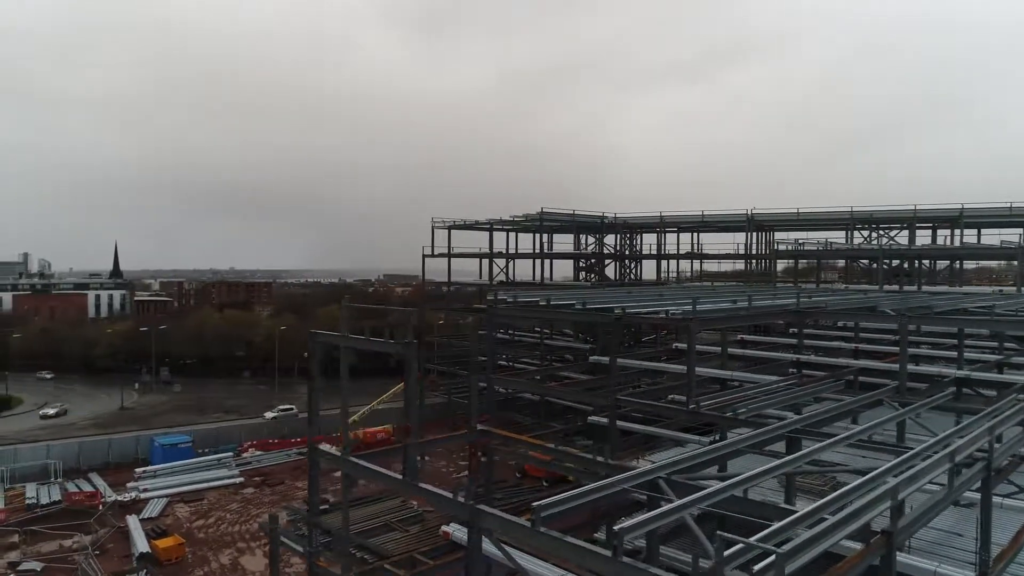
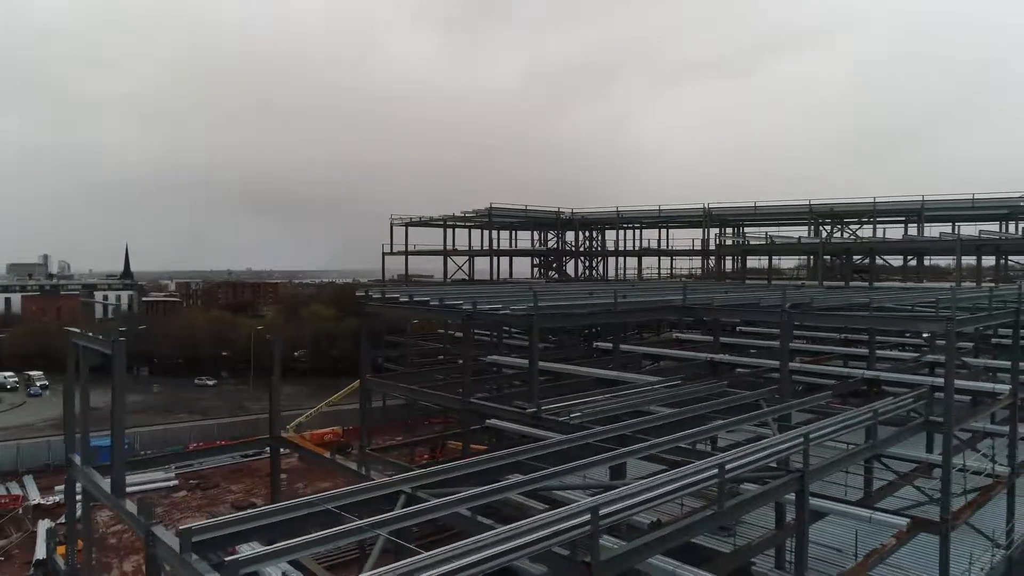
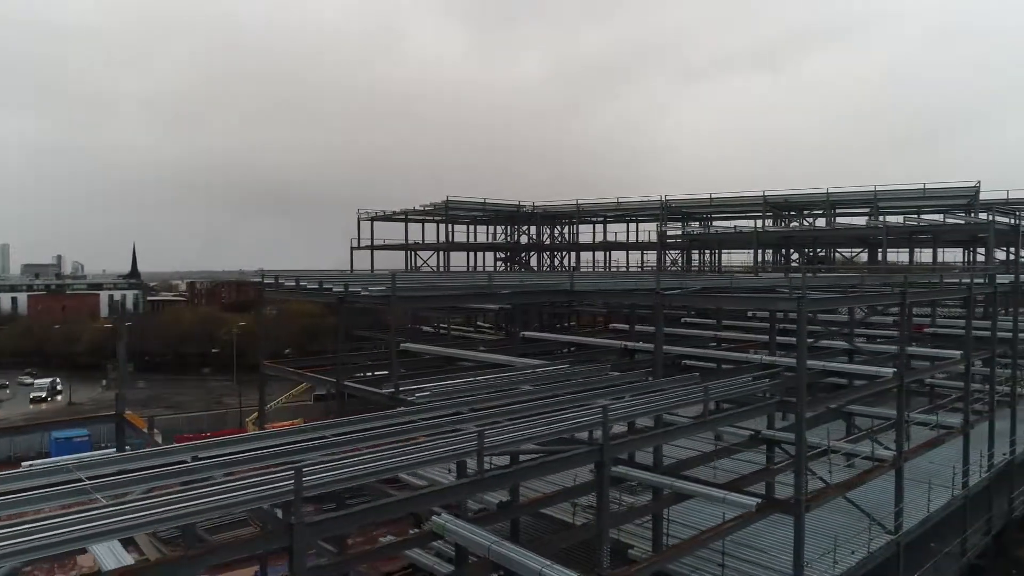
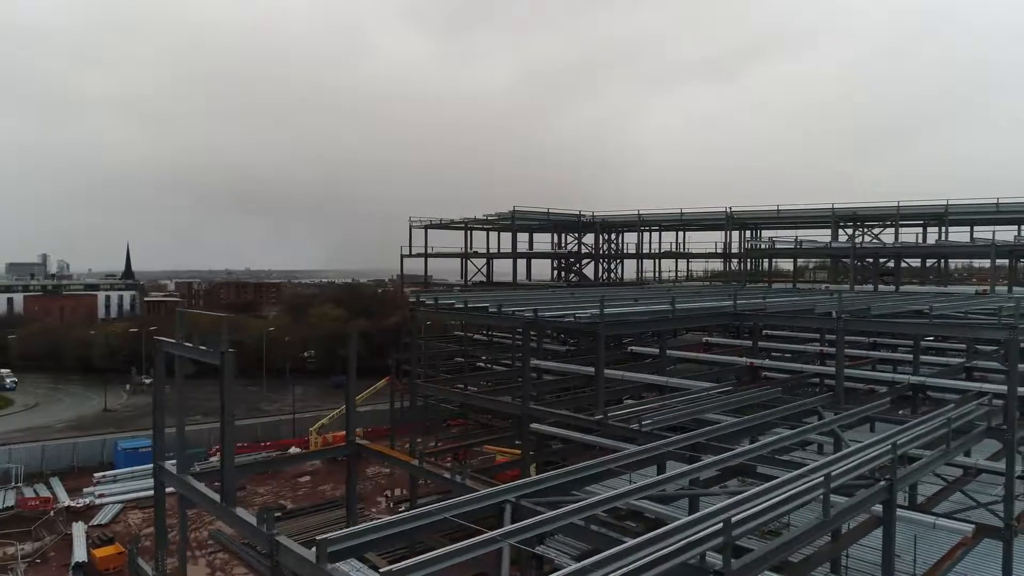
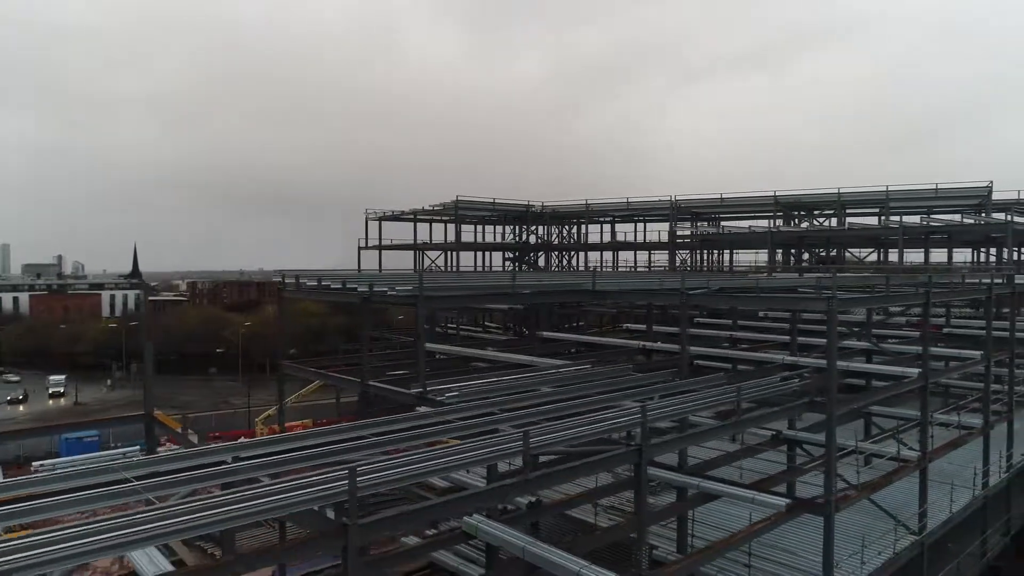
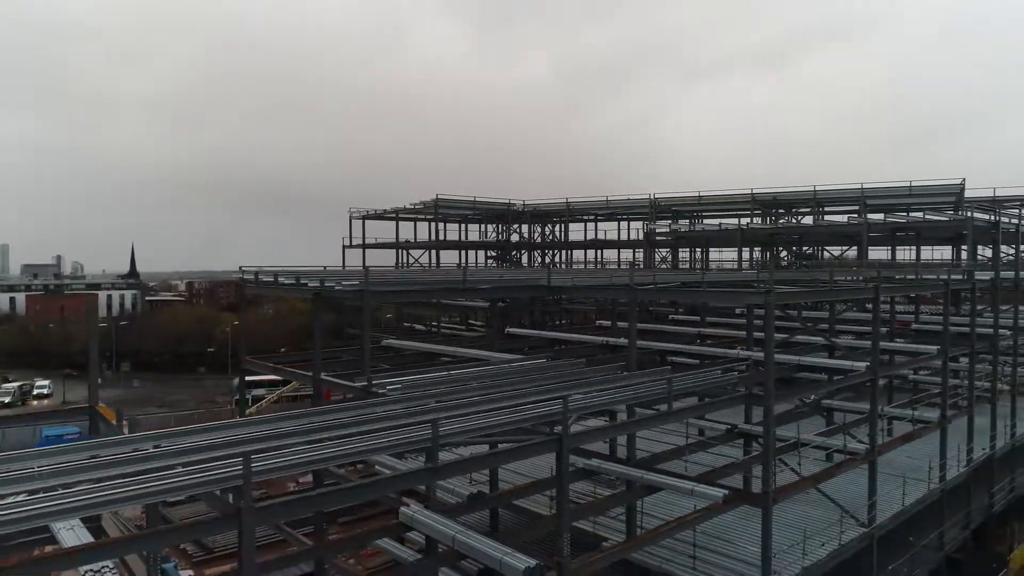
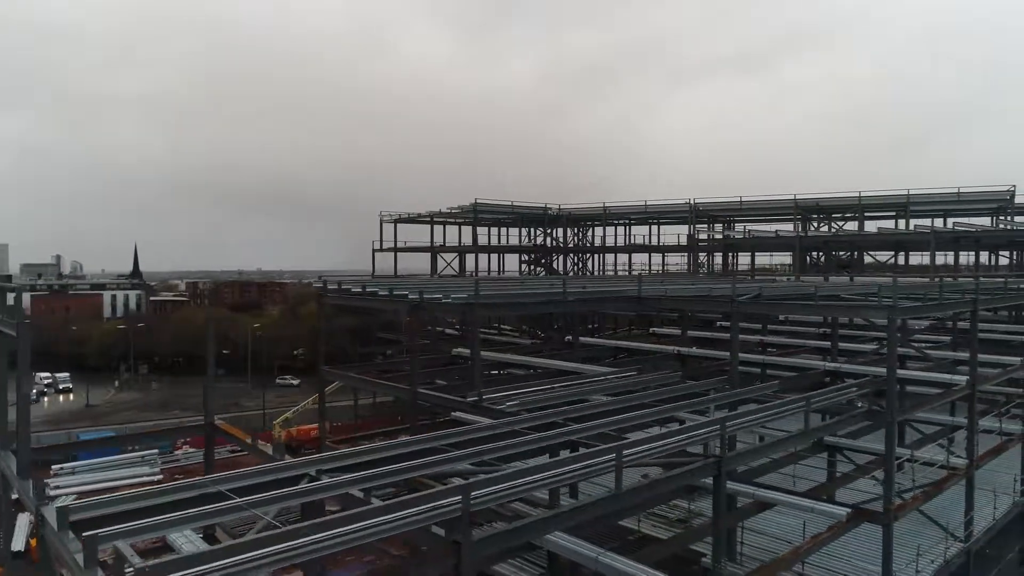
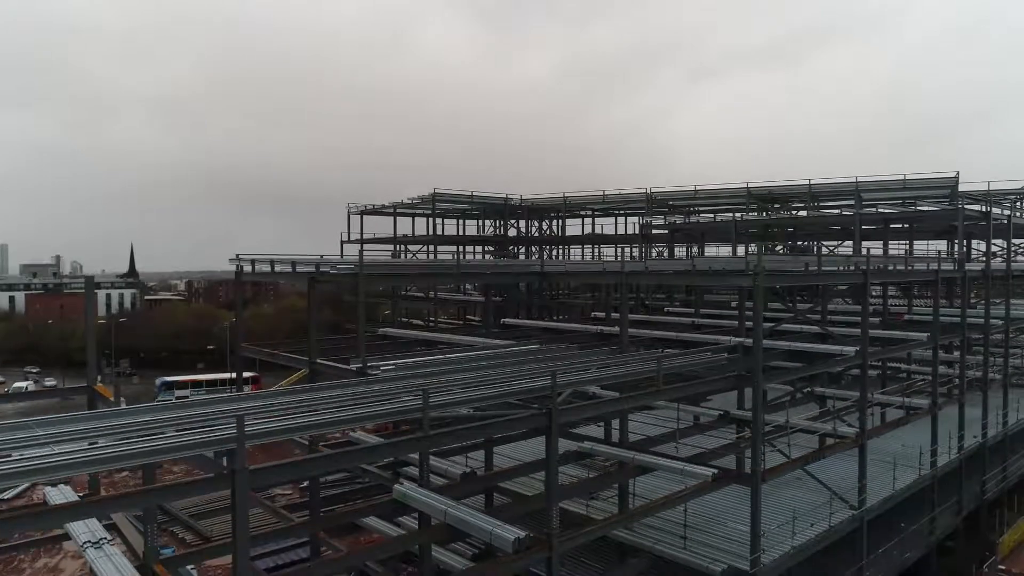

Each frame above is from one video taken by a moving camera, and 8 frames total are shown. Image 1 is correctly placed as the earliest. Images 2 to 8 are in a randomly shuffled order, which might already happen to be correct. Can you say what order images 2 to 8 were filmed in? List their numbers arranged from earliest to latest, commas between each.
4, 2, 7, 5, 3, 6, 8
